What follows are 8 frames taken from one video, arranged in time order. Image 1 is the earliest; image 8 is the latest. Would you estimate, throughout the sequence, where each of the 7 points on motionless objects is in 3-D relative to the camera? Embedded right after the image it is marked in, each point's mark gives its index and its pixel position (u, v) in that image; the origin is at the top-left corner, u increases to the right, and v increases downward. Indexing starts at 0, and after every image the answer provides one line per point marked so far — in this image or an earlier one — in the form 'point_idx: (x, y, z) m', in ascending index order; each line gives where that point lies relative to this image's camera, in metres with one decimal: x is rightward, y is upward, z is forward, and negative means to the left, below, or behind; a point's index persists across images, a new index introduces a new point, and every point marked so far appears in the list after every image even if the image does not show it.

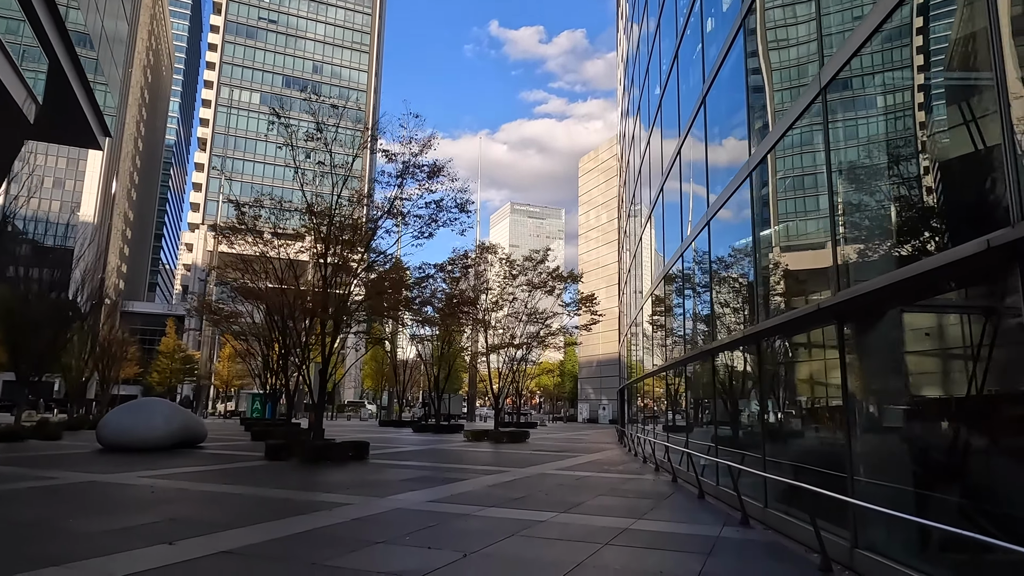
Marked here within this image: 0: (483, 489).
0: (-0.5, -3.0, +9.9) m
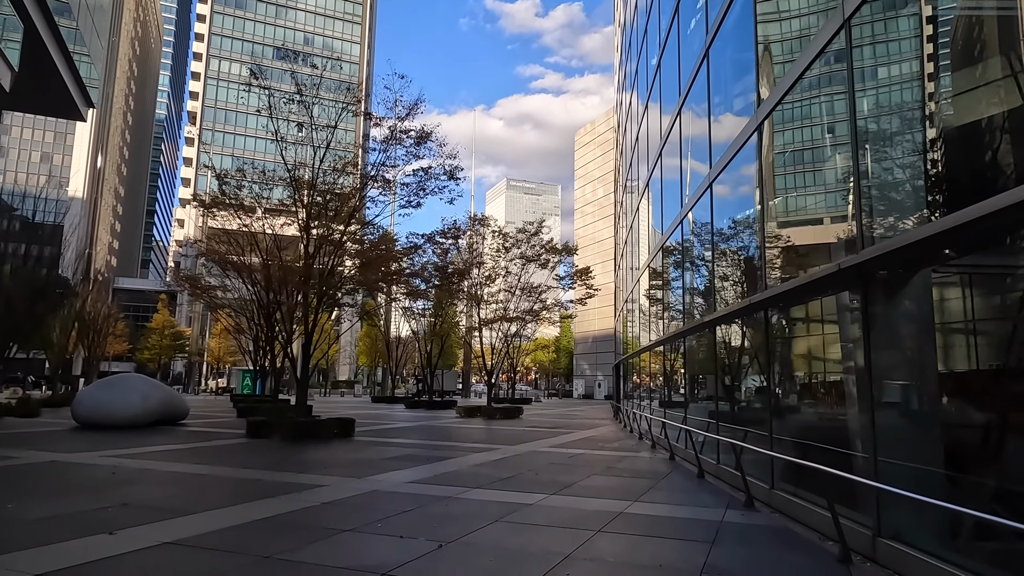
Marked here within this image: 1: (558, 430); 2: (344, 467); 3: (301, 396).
0: (-0.6, -2.6, +9.4) m
1: (+1.4, -4.2, +19.7) m
2: (-2.5, -2.6, +9.8) m
3: (-5.5, -2.8, +17.1) m
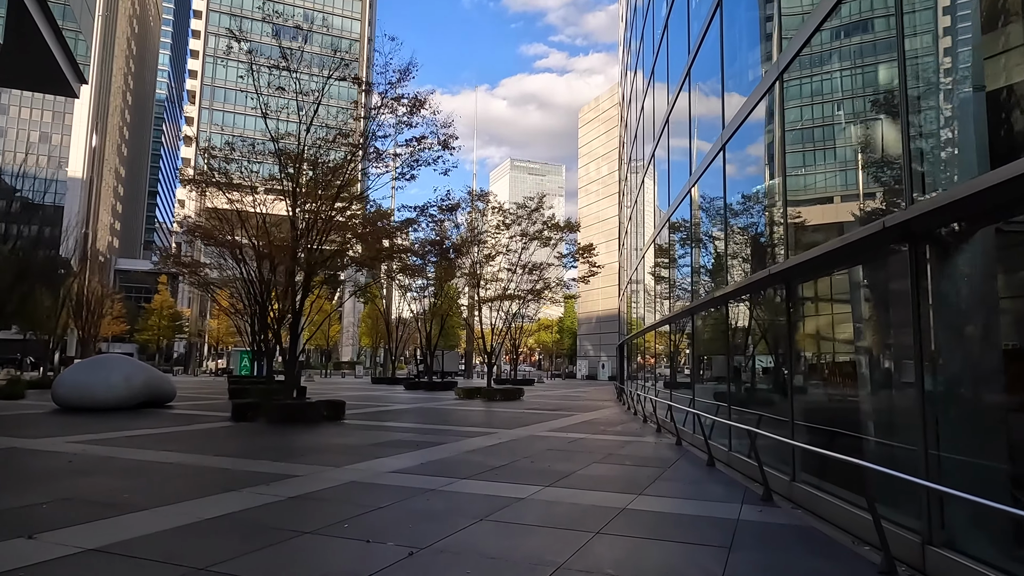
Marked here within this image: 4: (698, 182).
0: (-0.7, -2.2, +8.7) m
1: (+1.4, -3.6, +19.0) m
2: (-2.5, -2.2, +9.1) m
3: (-5.5, -2.2, +16.4) m
4: (+4.4, +2.3, +17.1) m
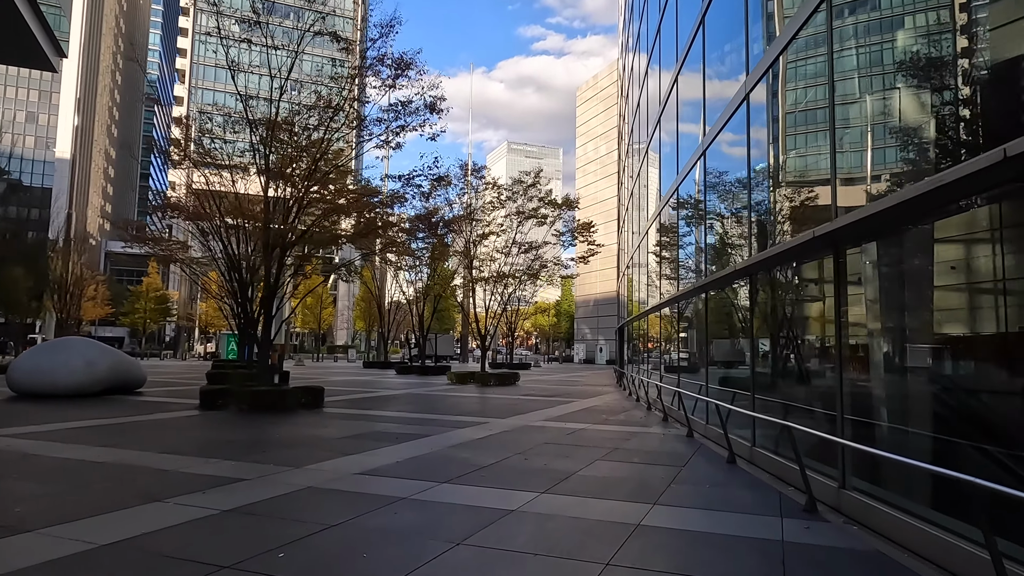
0: (-0.8, -1.9, +7.6) m
1: (+1.2, -3.0, +18.0) m
2: (-2.7, -1.9, +8.0) m
3: (-5.6, -1.7, +15.3) m
4: (+4.3, +2.8, +15.9) m
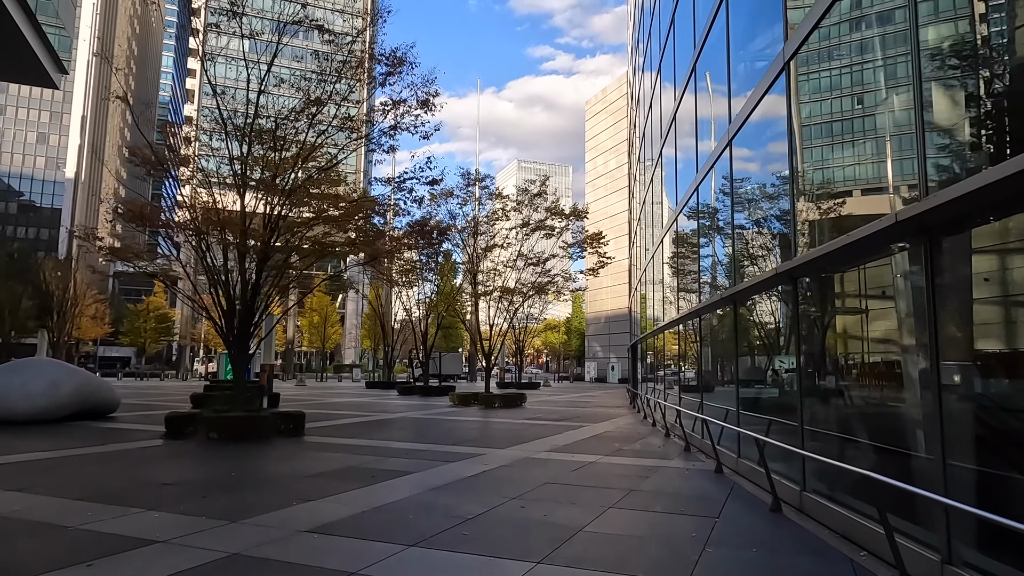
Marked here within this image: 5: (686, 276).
0: (-0.8, -2.0, +6.3) m
1: (+1.3, -3.4, +16.6) m
2: (-2.7, -2.0, +6.8) m
3: (-5.5, -2.0, +14.1) m
4: (+4.3, +2.5, +14.6) m
5: (+4.6, +0.3, +17.2) m
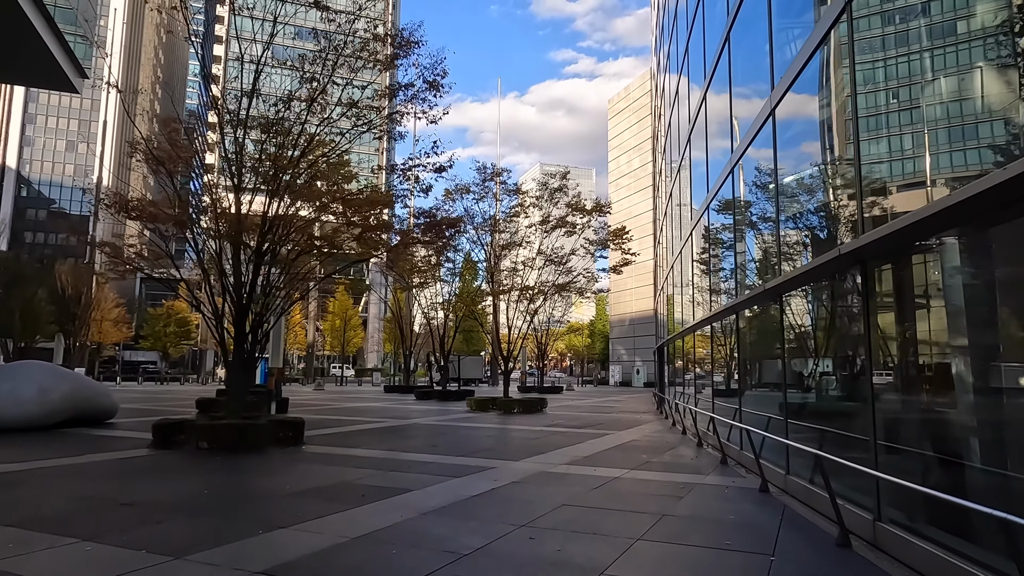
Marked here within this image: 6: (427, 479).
0: (-0.8, -1.9, +5.4) m
1: (+1.8, -3.3, +15.5) m
2: (-2.6, -2.0, +5.9) m
3: (-5.2, -2.0, +13.3) m
4: (+4.7, +2.6, +13.5) m
5: (+5.0, +0.4, +16.1) m
6: (-1.0, -2.2, +7.8) m
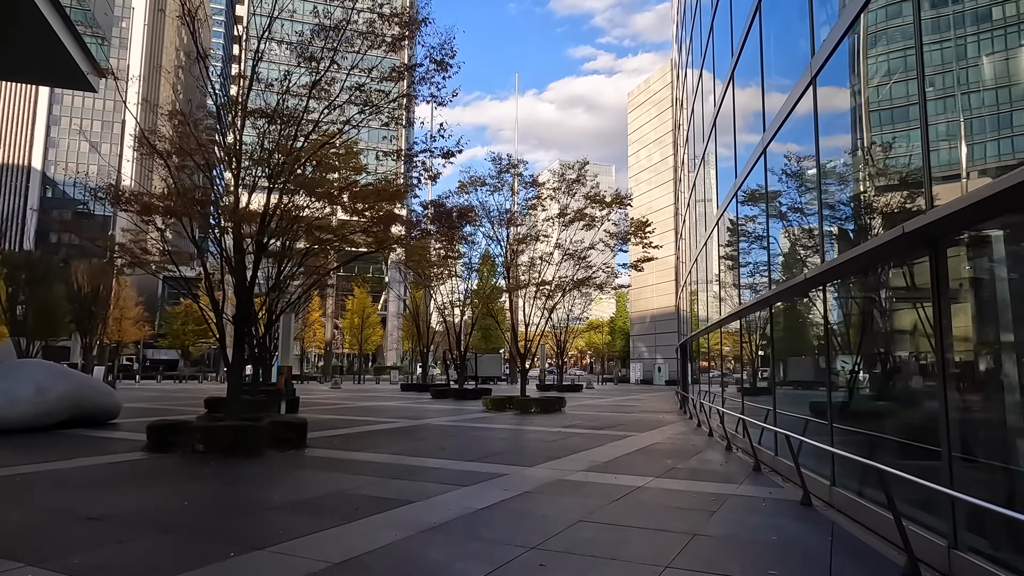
0: (-0.7, -1.8, +4.7) m
1: (+2.1, -3.2, +14.8) m
2: (-2.5, -1.9, +5.3) m
3: (-4.9, -1.9, +12.8) m
4: (+4.9, +2.7, +12.7) m
5: (+5.4, +0.6, +15.2) m
6: (-0.9, -2.1, +7.2) m
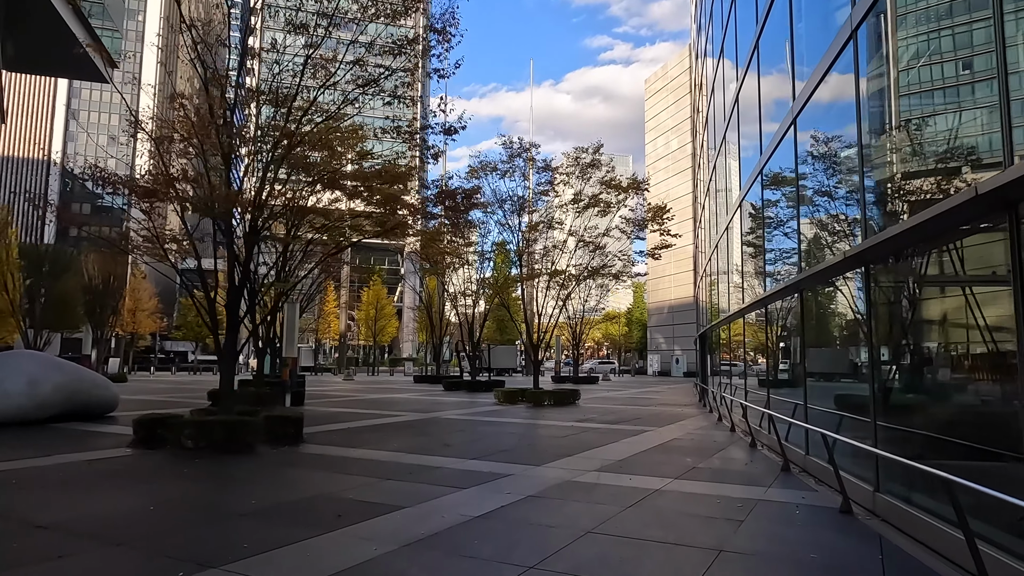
0: (-0.7, -1.7, +4.1) m
1: (+2.4, -2.9, +14.2) m
2: (-2.5, -1.7, +4.7) m
3: (-4.7, -1.7, +12.3) m
4: (+5.1, +3.0, +11.9) m
5: (+5.6, +0.8, +14.4) m
6: (-0.8, -2.0, +6.6) m
